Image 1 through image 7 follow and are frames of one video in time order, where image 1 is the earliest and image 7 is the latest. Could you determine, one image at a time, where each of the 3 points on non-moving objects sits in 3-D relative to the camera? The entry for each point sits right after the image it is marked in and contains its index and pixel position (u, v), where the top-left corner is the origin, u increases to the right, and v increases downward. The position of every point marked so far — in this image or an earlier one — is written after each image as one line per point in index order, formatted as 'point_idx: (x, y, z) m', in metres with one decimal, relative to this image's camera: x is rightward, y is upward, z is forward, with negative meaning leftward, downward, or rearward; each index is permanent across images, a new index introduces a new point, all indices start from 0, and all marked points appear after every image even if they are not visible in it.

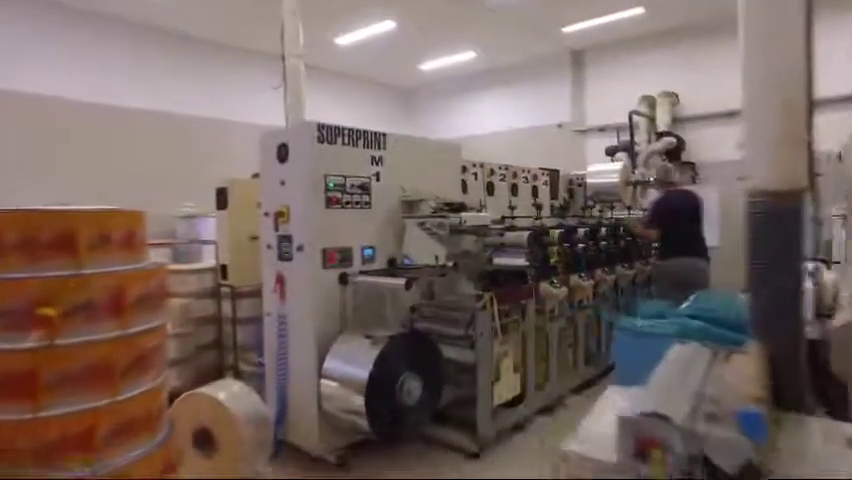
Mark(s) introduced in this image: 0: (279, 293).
0: (-0.8, -0.3, +3.0) m
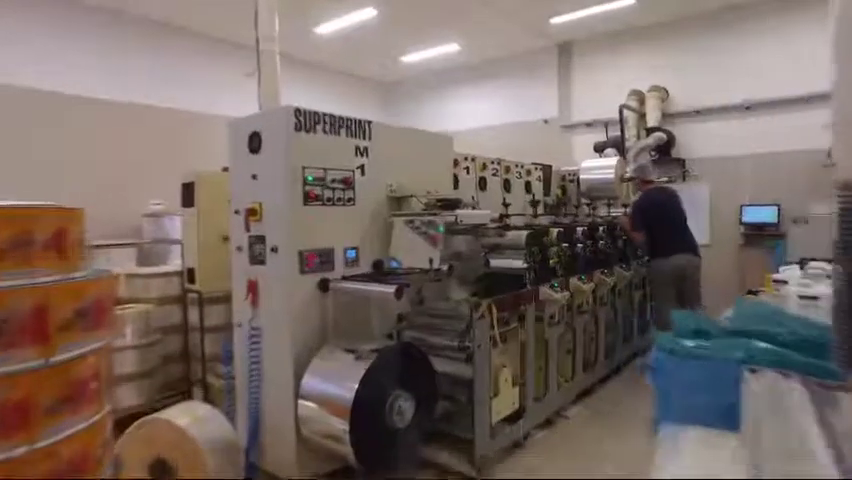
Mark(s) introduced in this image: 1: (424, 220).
0: (-0.8, -0.3, +2.7) m
1: (0.0, +0.1, +2.8) m
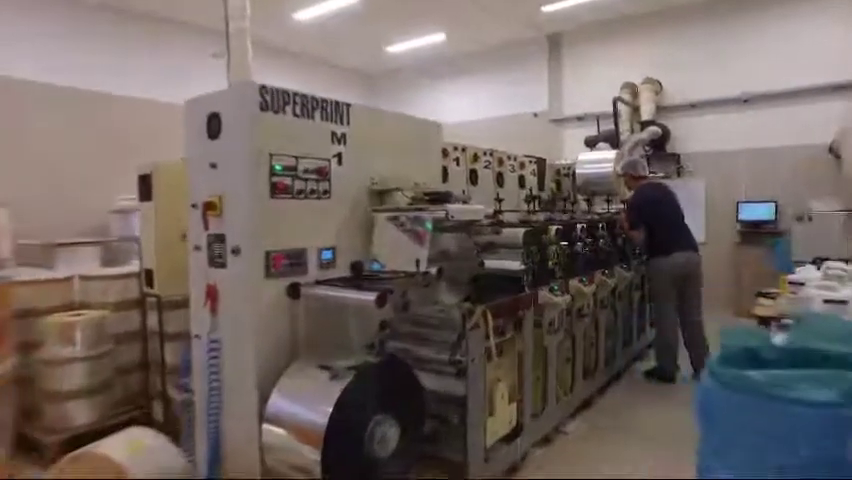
0: (-0.9, -0.3, +2.3) m
1: (-0.1, +0.1, +2.4) m
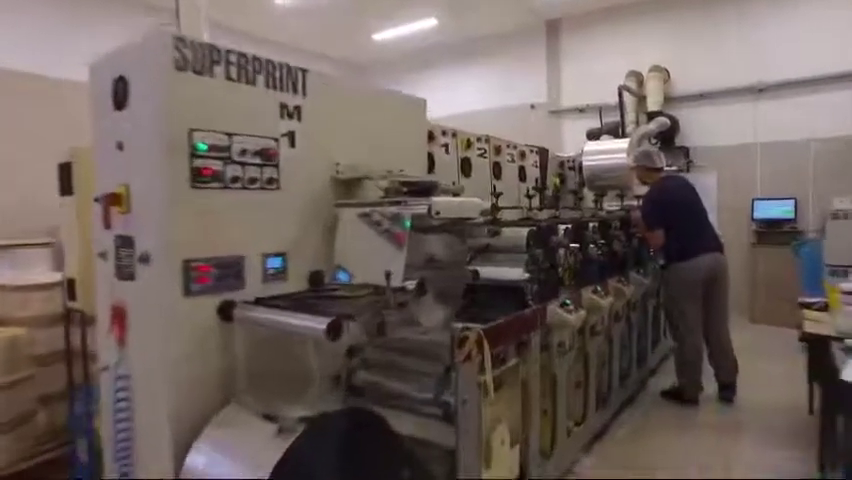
0: (-1.0, -0.3, +1.7) m
1: (-0.1, +0.1, +1.9) m
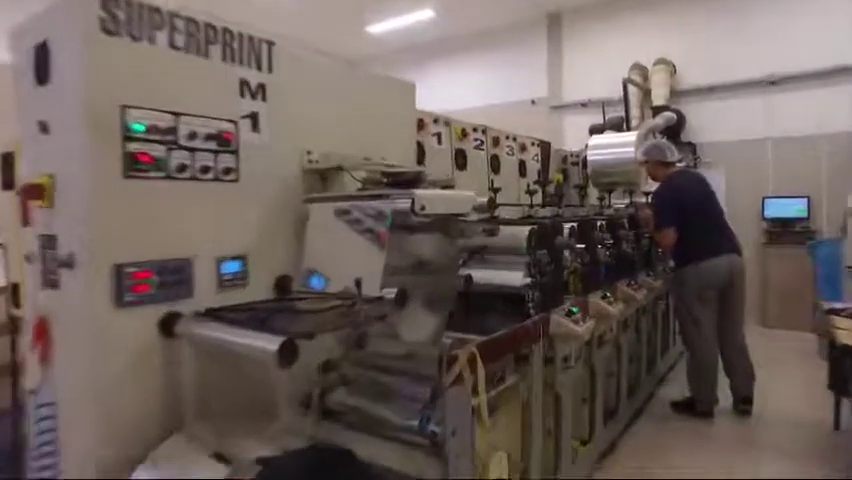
0: (-1.0, -0.3, +1.5) m
1: (-0.2, +0.1, +1.6) m
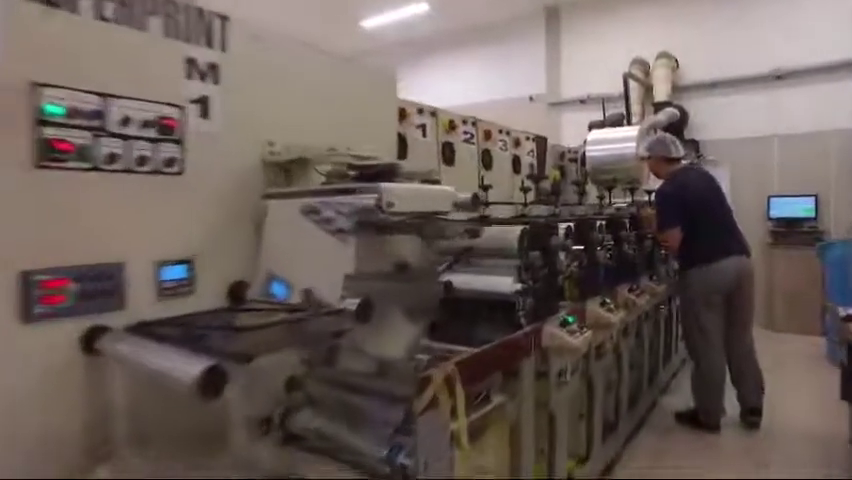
0: (-1.1, -0.3, +1.3) m
1: (-0.3, +0.1, +1.4) m
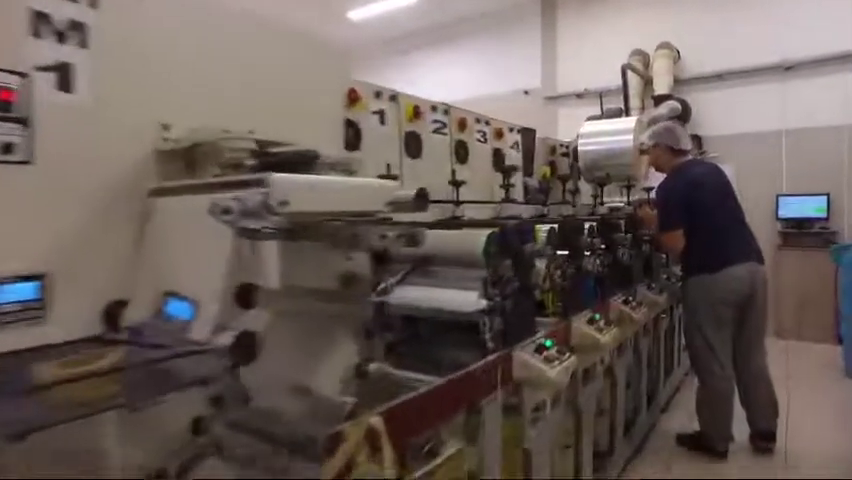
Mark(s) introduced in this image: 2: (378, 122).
0: (-1.2, -0.3, +0.9) m
1: (-0.4, +0.1, +1.1) m
2: (-0.2, +0.4, +2.0) m
